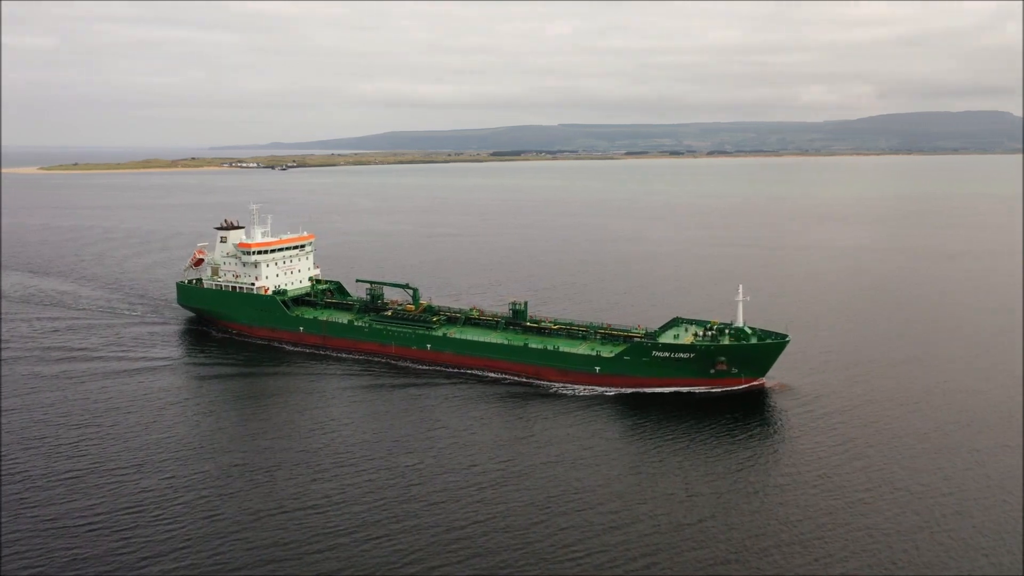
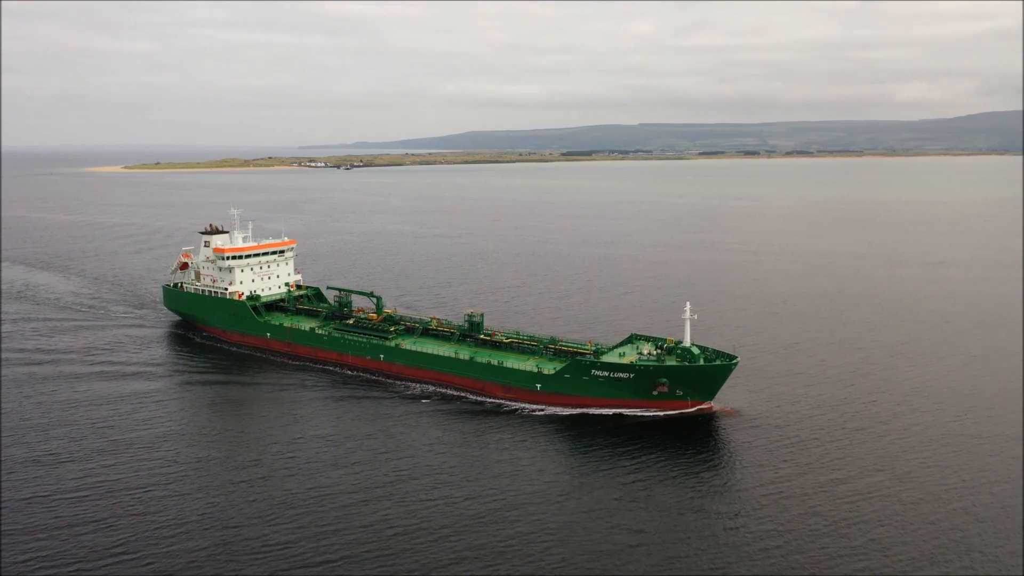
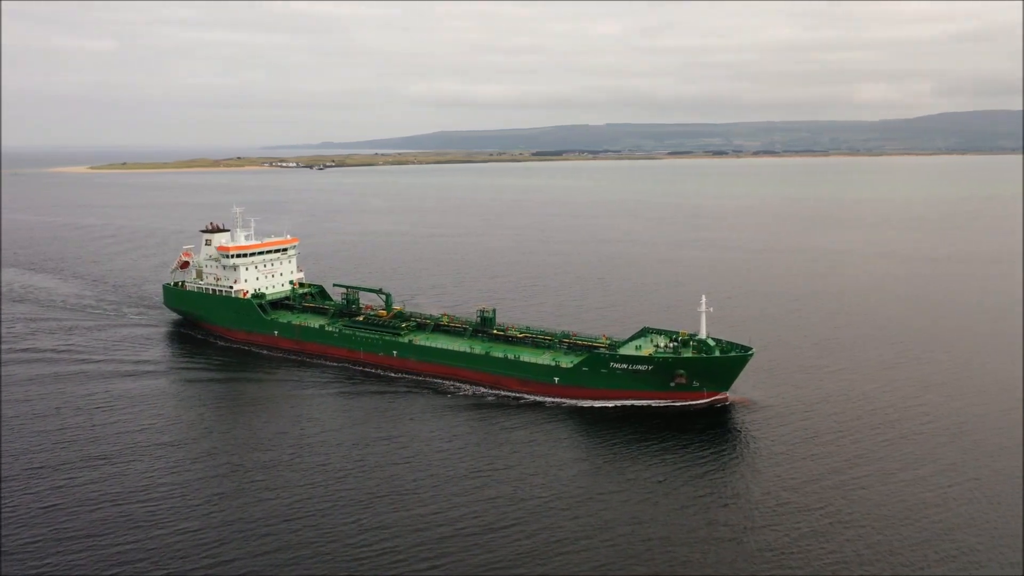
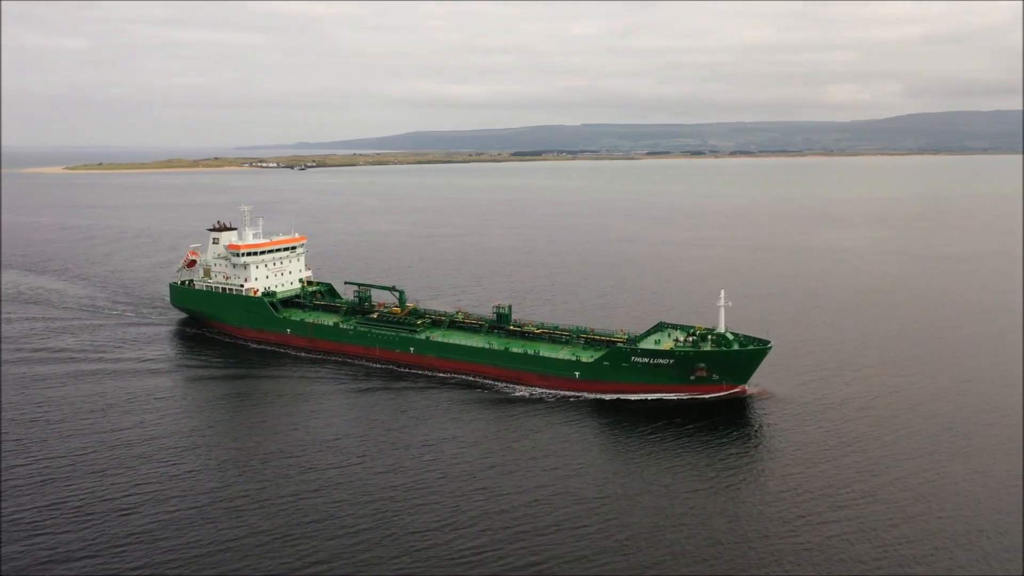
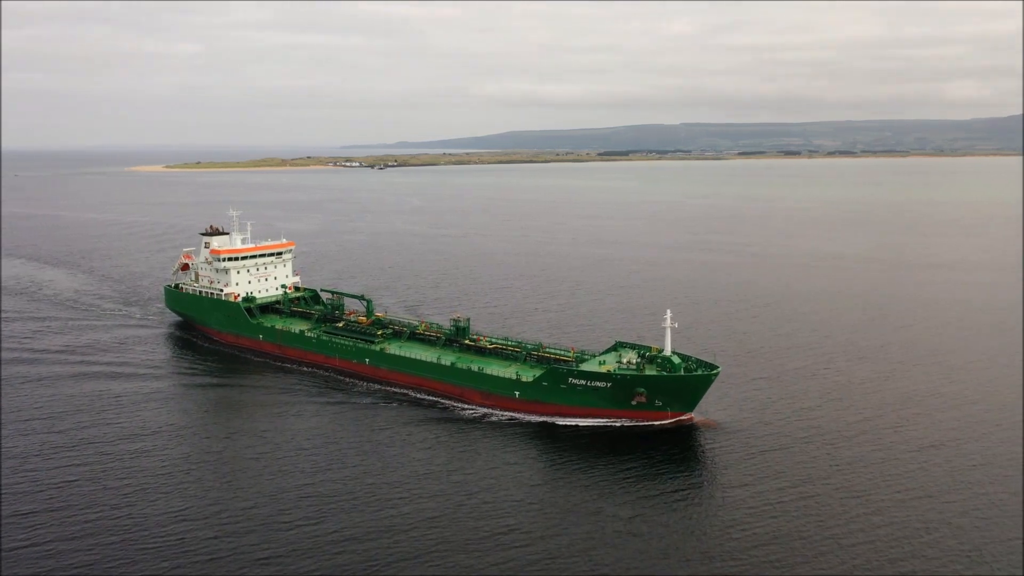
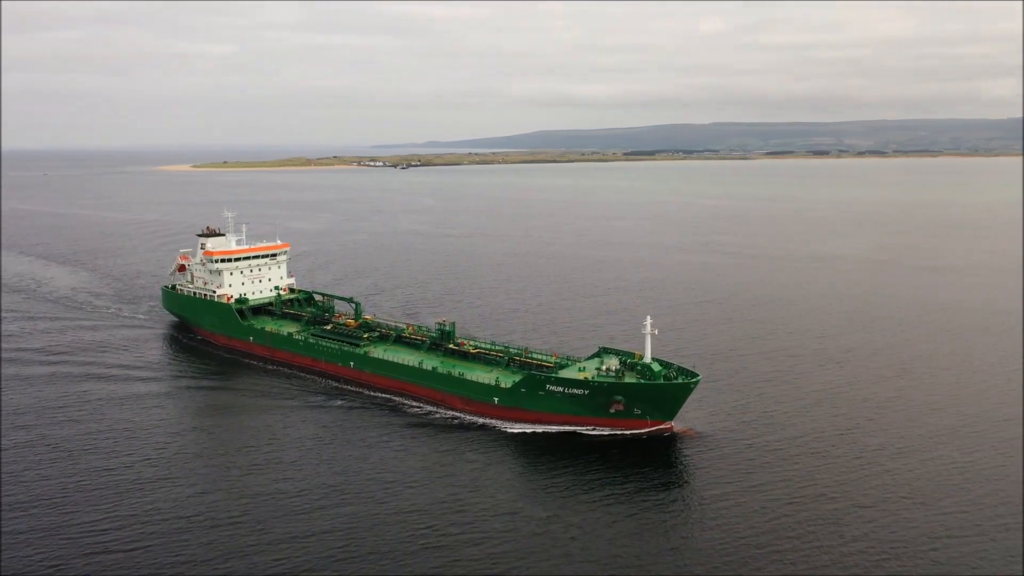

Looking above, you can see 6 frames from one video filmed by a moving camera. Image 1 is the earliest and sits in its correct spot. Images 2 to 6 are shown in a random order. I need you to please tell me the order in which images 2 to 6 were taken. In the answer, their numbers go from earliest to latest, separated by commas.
4, 3, 2, 5, 6
